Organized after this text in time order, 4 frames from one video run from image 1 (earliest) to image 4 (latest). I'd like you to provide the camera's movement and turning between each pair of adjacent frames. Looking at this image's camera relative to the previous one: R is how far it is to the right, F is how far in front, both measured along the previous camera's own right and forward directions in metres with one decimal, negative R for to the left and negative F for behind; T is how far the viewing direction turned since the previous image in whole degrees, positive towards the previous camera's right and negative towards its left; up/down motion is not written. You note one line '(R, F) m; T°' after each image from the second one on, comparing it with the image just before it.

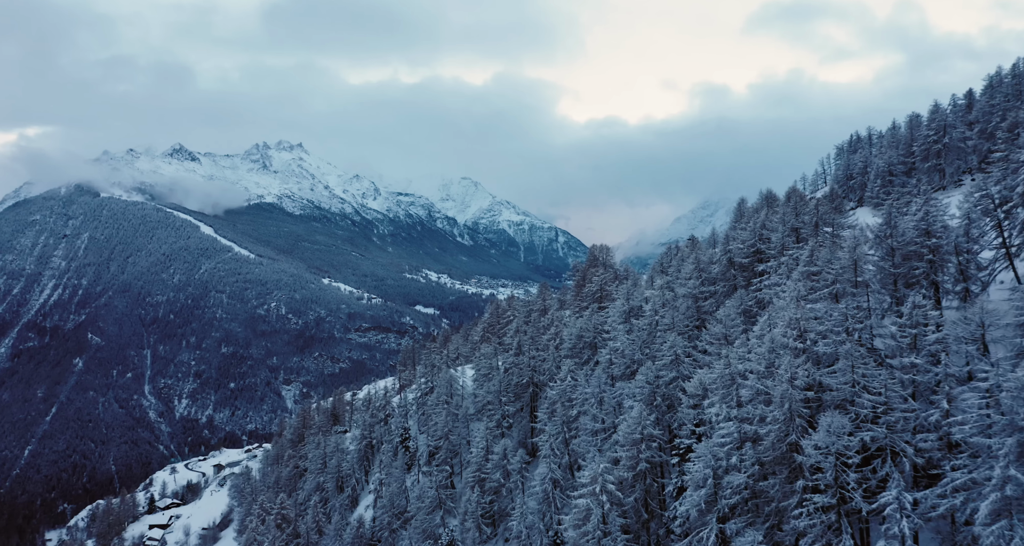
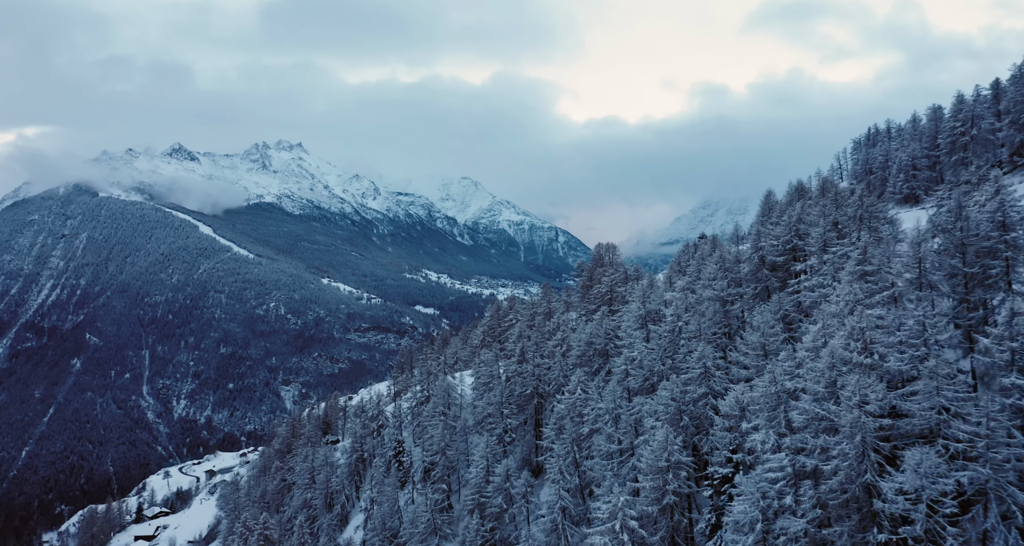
(-0.2, +6.6) m; 0°
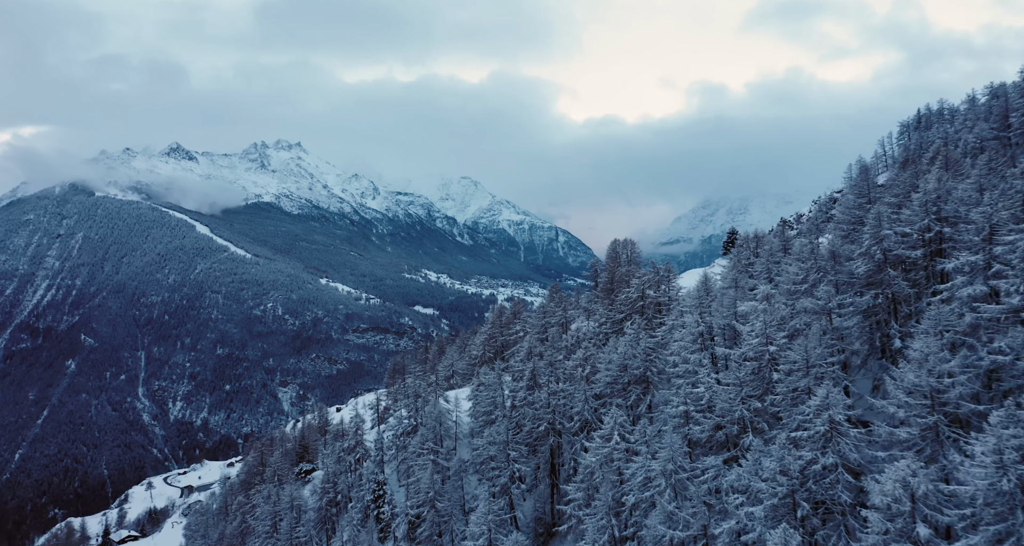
(-0.6, +15.8) m; 0°
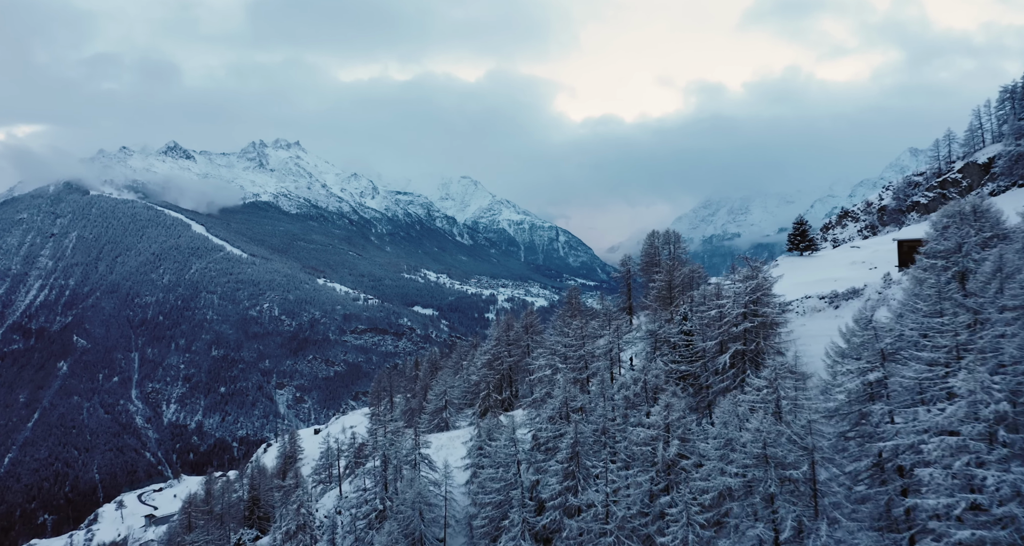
(-1.1, +24.0) m; 0°
